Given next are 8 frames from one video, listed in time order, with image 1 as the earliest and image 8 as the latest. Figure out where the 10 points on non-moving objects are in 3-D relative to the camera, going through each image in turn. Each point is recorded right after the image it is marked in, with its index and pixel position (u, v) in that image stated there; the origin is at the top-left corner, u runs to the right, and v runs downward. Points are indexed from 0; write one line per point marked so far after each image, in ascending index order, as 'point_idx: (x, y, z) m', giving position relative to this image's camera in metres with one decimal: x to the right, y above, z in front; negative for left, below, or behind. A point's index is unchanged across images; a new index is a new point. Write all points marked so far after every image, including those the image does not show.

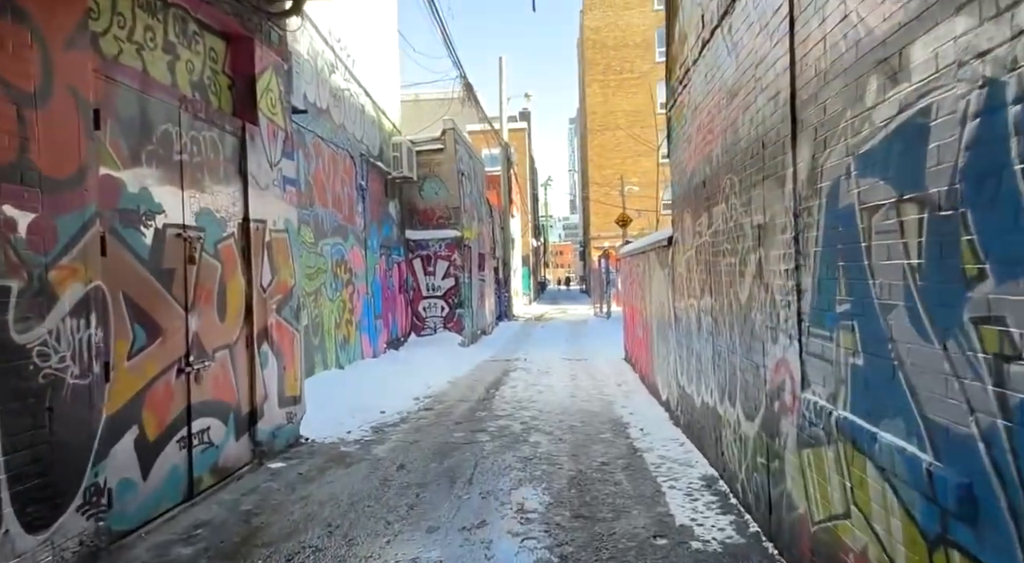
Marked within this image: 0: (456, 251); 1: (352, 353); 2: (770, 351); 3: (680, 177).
0: (-1.4, +0.7, +18.0) m
1: (-2.8, -1.2, +12.9) m
2: (+1.3, -0.4, +3.9) m
3: (+1.5, +0.9, +6.6) m
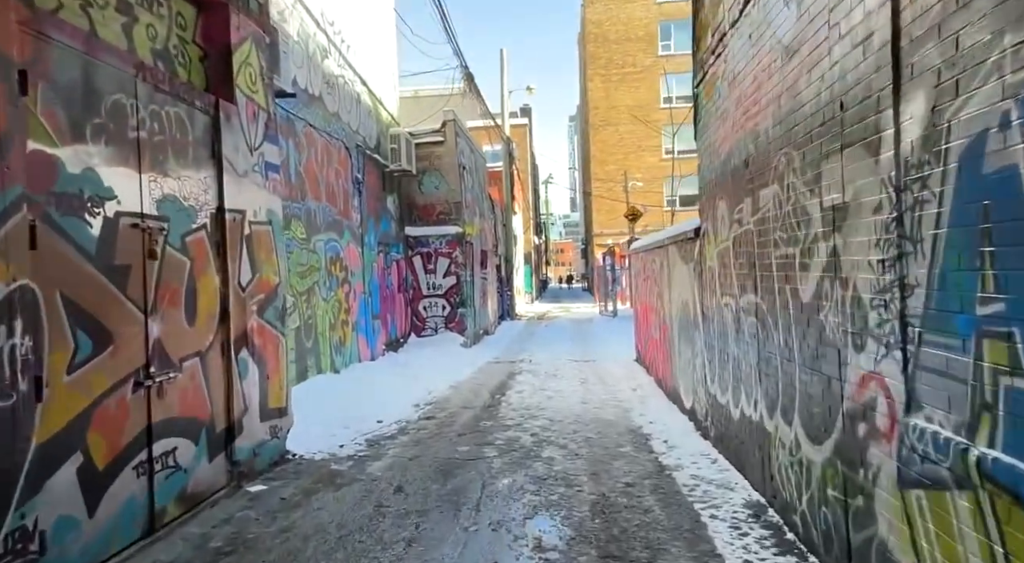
0: (-1.3, +0.8, +17.3) m
1: (-2.7, -1.2, +12.2) m
2: (+1.4, -0.3, +3.1) m
3: (+1.6, +1.0, +5.9) m
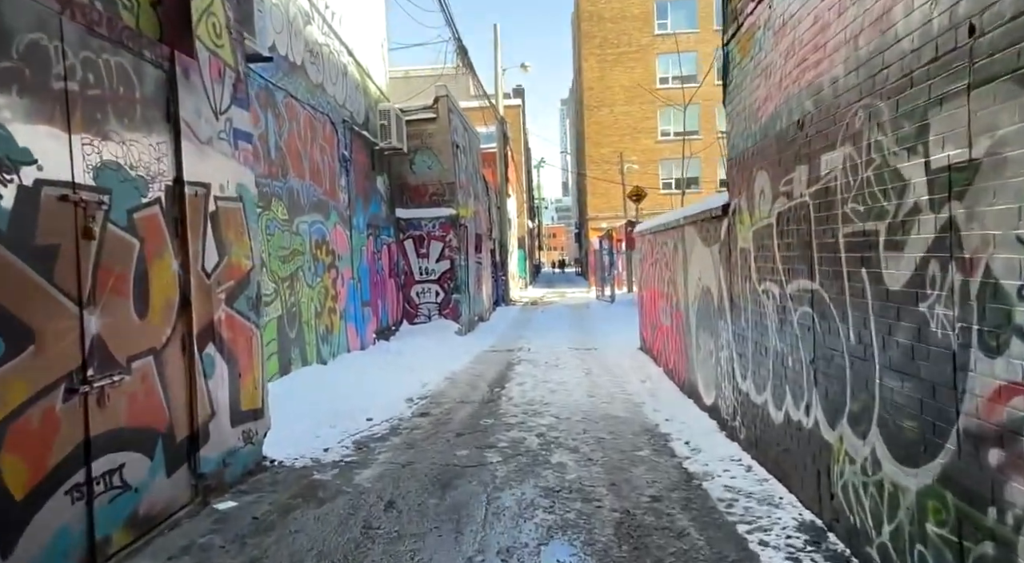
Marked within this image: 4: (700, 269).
0: (-1.4, +1.1, +16.5) m
1: (-2.7, -1.0, +11.4) m
2: (+1.5, -0.3, +2.4) m
3: (+1.6, +1.1, +5.1) m
4: (+1.9, +0.1, +7.4) m
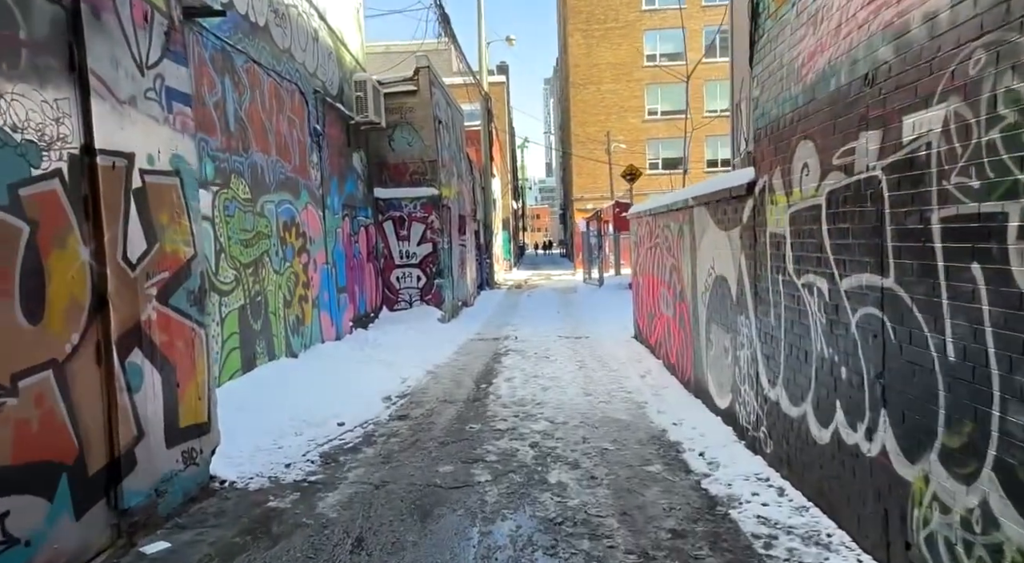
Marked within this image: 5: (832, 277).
0: (-1.7, +1.5, +15.6) m
1: (-2.9, -0.8, +10.5) m
2: (+1.5, -0.3, +1.6) m
3: (+1.6, +1.1, +4.3) m
4: (+1.8, +0.2, +6.6) m
5: (+1.6, 0.0, +3.8) m
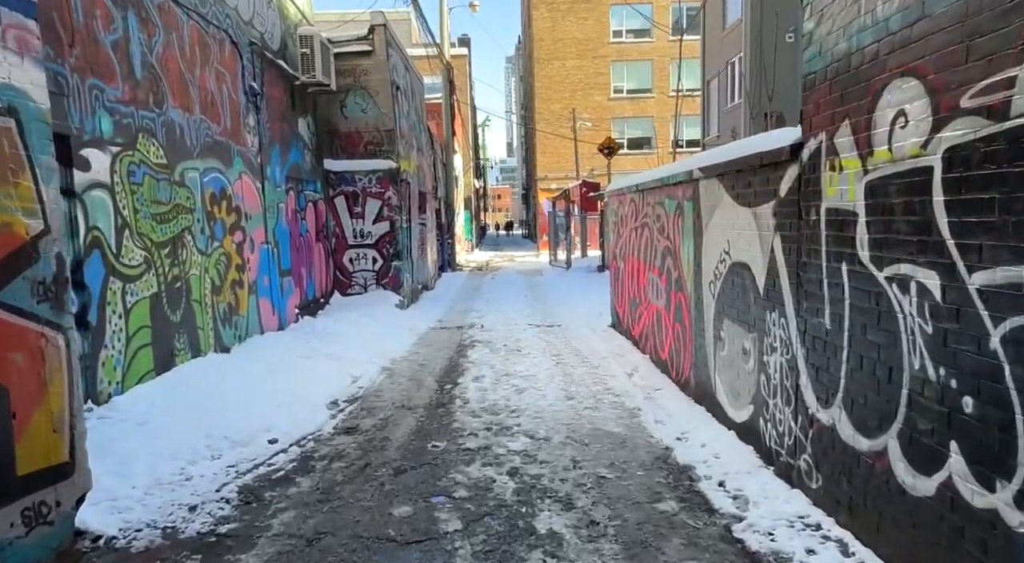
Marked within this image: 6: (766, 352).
0: (-2.3, +1.8, +14.2) m
1: (-3.3, -0.5, +9.1) m
2: (+1.6, -0.3, +0.5) m
3: (+1.5, +1.2, +3.1) m
4: (+1.6, +0.3, +5.4) m
5: (+1.6, 0.0, +2.7) m
6: (+1.6, -0.4, +4.7) m
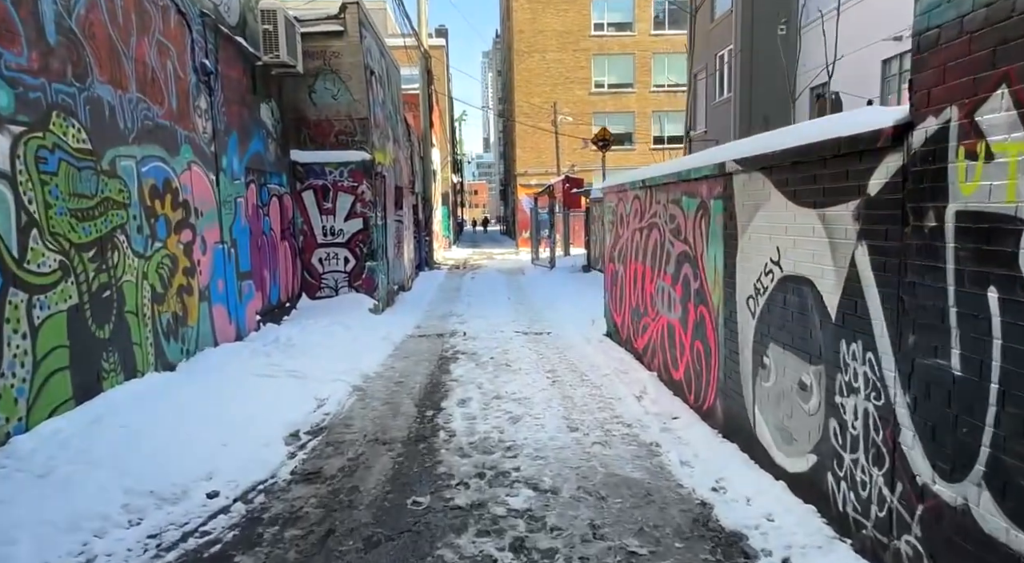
0: (-2.6, +1.8, +13.1) m
1: (-3.4, -0.6, +8.0) m
2: (+1.8, -0.5, -0.5) m
3: (+1.6, +1.0, +2.1) m
4: (+1.6, +0.2, +4.4) m
5: (+1.7, -0.1, +1.7) m
6: (+1.6, -0.5, +3.7) m
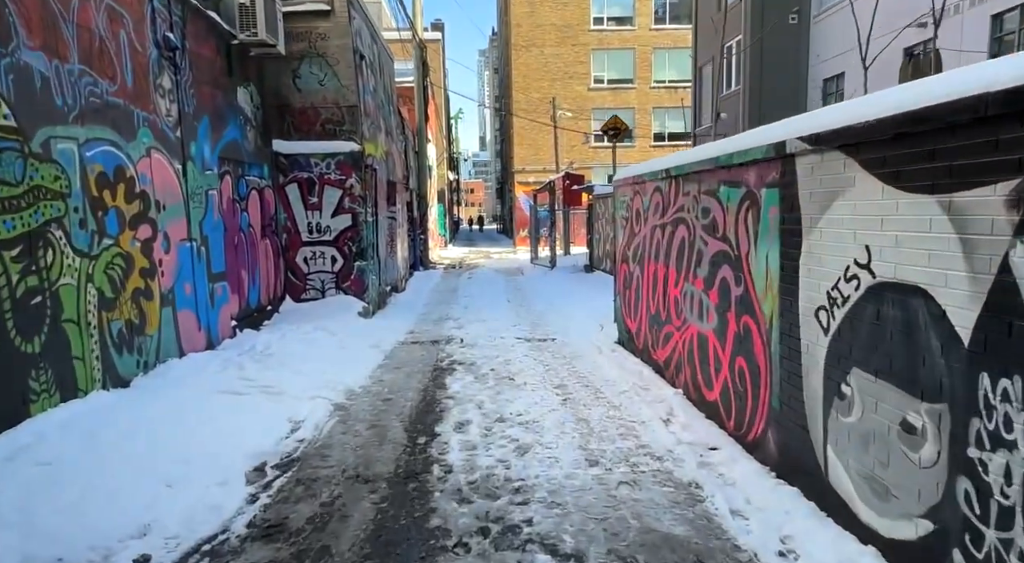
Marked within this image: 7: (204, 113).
0: (-2.6, +1.8, +12.1) m
1: (-3.4, -0.6, +7.0) m
2: (+1.8, -0.5, -1.5) m
3: (+1.7, +1.0, +1.1) m
4: (+1.6, +0.2, +3.4) m
5: (+1.8, -0.1, +0.7) m
6: (+1.7, -0.6, +2.7) m
7: (-3.5, +1.9, +8.5) m
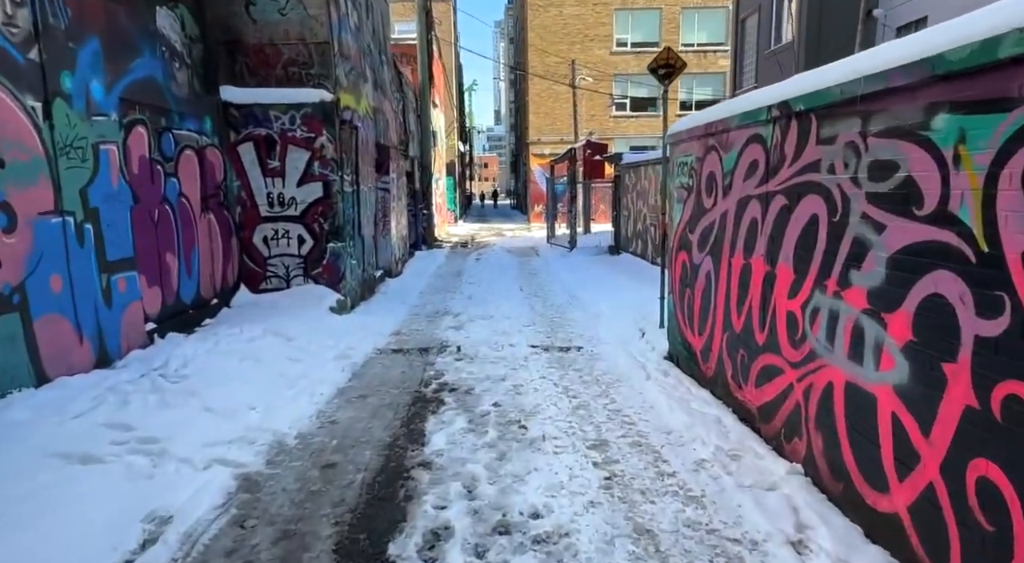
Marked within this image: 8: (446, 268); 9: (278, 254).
0: (-2.4, +1.9, +9.5) m
1: (-3.3, -0.6, +4.5) m
2: (+1.8, -0.8, -4.1) m
3: (+1.7, +0.8, -1.5) m
4: (+1.6, 0.0, +0.8) m
5: (+1.7, -0.3, -1.9) m
6: (+1.7, -0.8, +0.1) m
7: (-3.4, +2.0, +5.9) m
8: (-1.4, +0.3, +15.8) m
9: (-3.1, +0.4, +9.8) m
